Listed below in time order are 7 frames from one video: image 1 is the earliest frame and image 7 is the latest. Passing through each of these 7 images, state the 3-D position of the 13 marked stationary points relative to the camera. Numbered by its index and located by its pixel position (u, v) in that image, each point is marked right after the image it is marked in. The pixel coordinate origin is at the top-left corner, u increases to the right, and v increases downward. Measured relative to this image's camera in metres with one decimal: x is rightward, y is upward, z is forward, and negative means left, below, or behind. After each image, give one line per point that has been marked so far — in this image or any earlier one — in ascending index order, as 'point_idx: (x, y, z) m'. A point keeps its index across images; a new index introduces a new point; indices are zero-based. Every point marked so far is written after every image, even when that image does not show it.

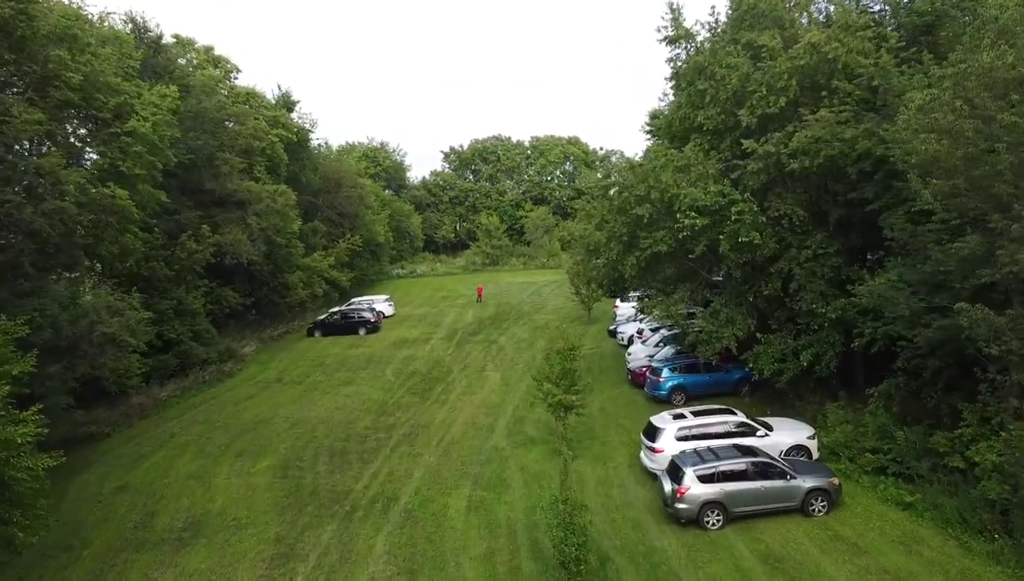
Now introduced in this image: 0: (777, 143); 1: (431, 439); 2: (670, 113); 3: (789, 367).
0: (+4.2, +2.4, +15.9) m
1: (-1.5, -2.8, +18.6) m
2: (+3.1, +3.5, +19.5) m
3: (+4.6, -1.3, +16.3) m
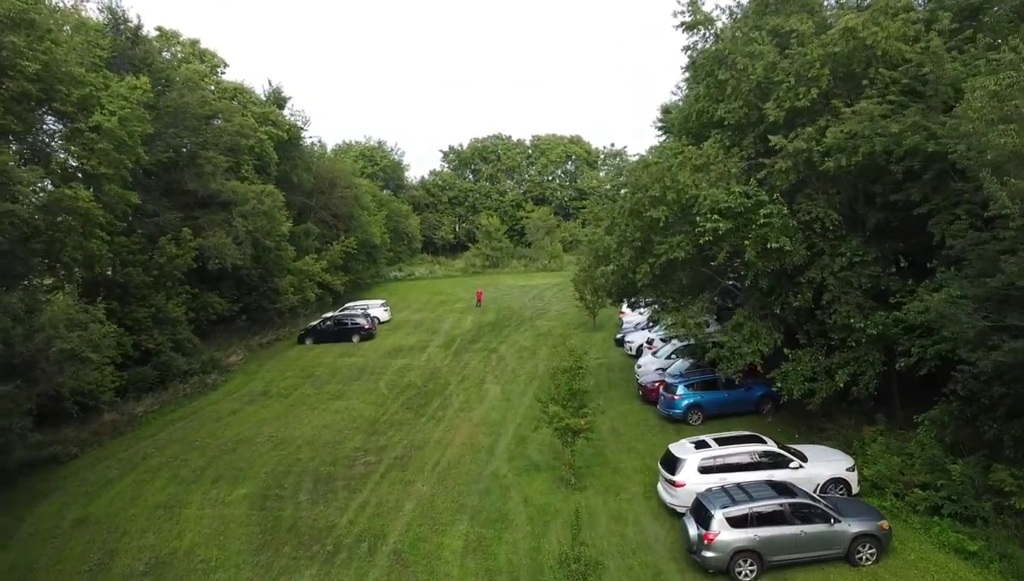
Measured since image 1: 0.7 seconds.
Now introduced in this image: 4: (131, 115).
0: (+4.3, +2.2, +14.3) m
1: (-1.5, -3.0, +17.0) m
2: (+3.2, +3.3, +17.9) m
3: (+4.6, -1.4, +14.7) m
4: (-7.1, +3.3, +18.4) m
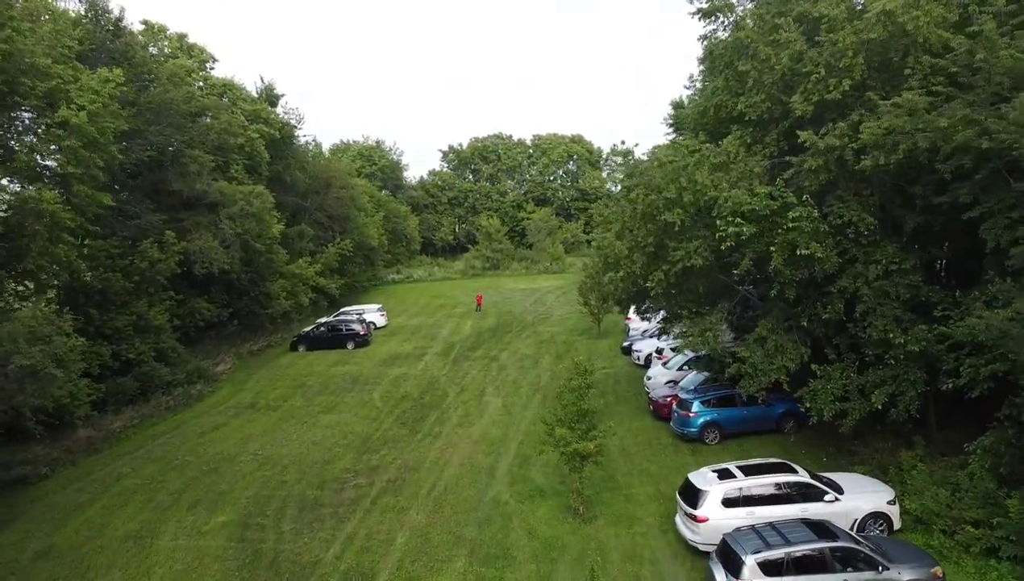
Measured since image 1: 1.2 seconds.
0: (+4.3, +2.0, +13.0) m
1: (-1.5, -3.1, +15.7) m
2: (+3.2, +3.2, +16.6) m
3: (+4.6, -1.6, +13.4) m
4: (-7.0, +3.1, +17.1) m
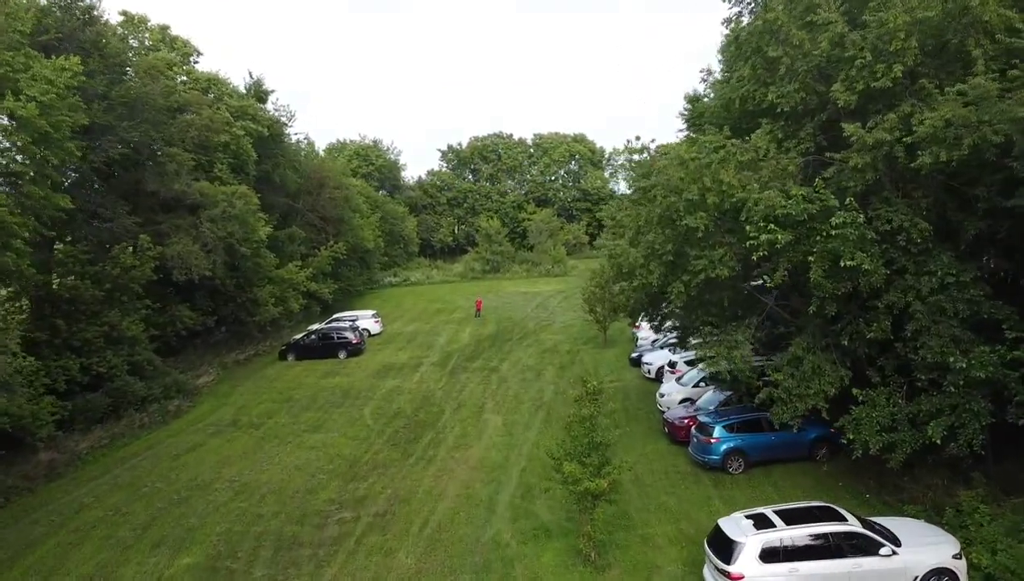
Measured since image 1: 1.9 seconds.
0: (+4.3, +1.9, +11.3) m
1: (-1.4, -3.3, +14.0) m
2: (+3.2, +3.0, +14.9) m
3: (+4.7, -1.8, +11.7) m
4: (-7.0, +2.9, +15.4) m
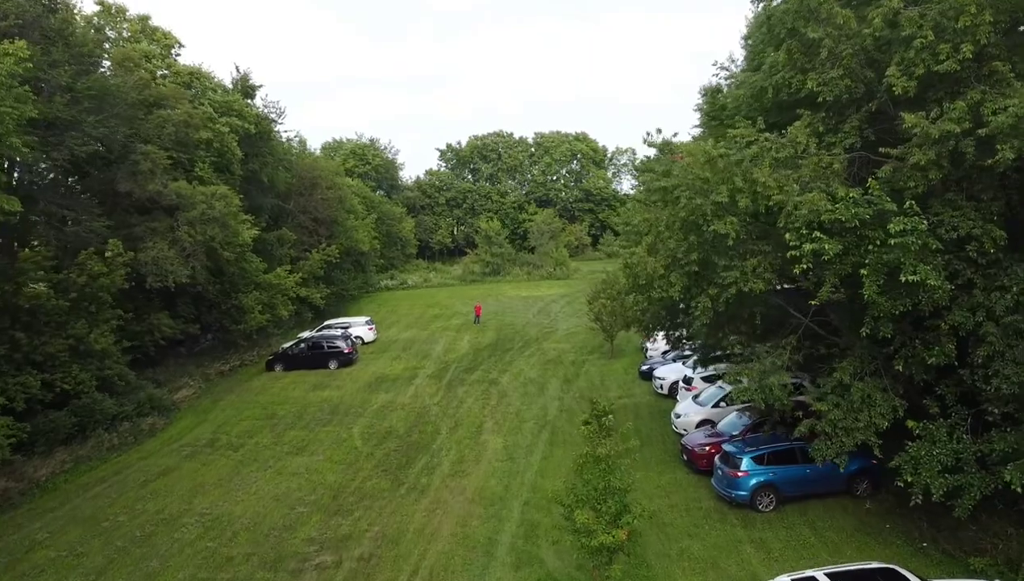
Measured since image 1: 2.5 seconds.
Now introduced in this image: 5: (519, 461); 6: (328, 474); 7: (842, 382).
0: (+4.4, +1.7, +9.6) m
1: (-1.4, -3.5, +12.3) m
2: (+3.2, +2.8, +13.2) m
3: (+4.7, -1.9, +10.0) m
4: (-7.0, +2.7, +13.7) m
5: (+0.1, -2.9, +16.9) m
6: (-3.2, -3.2, +17.2) m
7: (+3.7, -1.0, +11.0) m
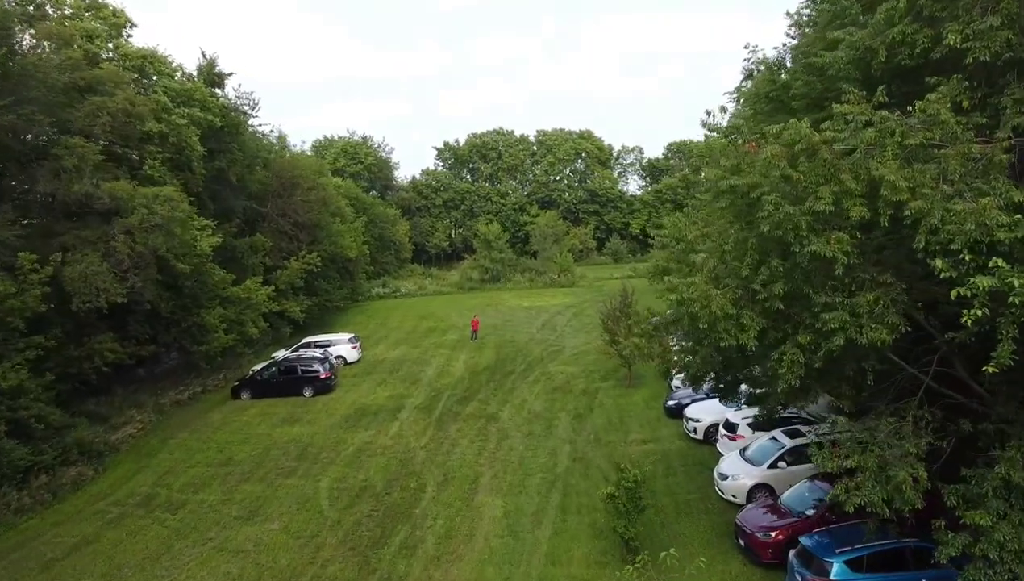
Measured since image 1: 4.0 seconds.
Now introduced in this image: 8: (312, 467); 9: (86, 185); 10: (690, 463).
0: (+4.4, +1.3, +6.0) m
1: (-1.4, -3.9, +8.7) m
2: (+3.3, +2.4, +9.6) m
3: (+4.7, -2.3, +6.3) m
4: (-7.0, +2.3, +10.1) m
5: (+0.2, -3.3, +13.3) m
6: (-3.1, -3.6, +13.5) m
7: (+3.7, -1.4, +7.4) m
8: (-3.6, -3.2, +18.0) m
9: (-7.8, +1.9, +18.0) m
10: (+2.9, -2.8, +16.1) m
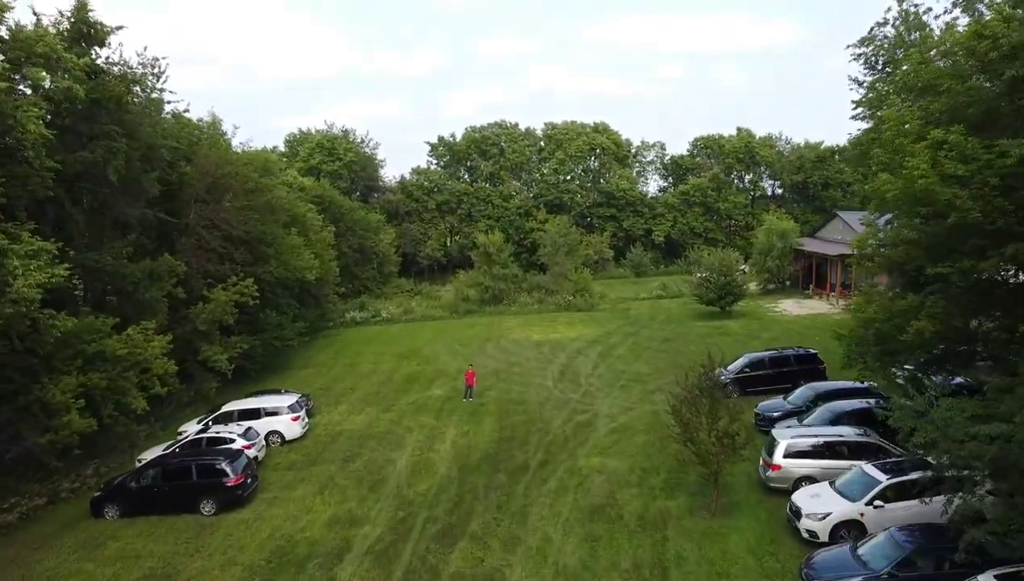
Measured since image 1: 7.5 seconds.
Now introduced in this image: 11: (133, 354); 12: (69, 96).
0: (+4.6, +0.3, -2.8) m
1: (-1.2, -4.8, -0.1) m
2: (+3.5, +1.5, +0.8) m
3: (+4.9, -3.3, -2.4) m
4: (-6.8, +1.4, +1.3) m
5: (+0.3, -4.3, +4.5) m
6: (-3.0, -4.5, +4.7) m
7: (+3.9, -2.4, -1.4) m
8: (-3.4, -4.1, +9.2) m
9: (-7.6, +1.0, +9.3) m
10: (+3.1, -3.7, +7.4) m
11: (-7.0, -1.2, +18.3) m
12: (-7.8, +3.5, +17.5) m
